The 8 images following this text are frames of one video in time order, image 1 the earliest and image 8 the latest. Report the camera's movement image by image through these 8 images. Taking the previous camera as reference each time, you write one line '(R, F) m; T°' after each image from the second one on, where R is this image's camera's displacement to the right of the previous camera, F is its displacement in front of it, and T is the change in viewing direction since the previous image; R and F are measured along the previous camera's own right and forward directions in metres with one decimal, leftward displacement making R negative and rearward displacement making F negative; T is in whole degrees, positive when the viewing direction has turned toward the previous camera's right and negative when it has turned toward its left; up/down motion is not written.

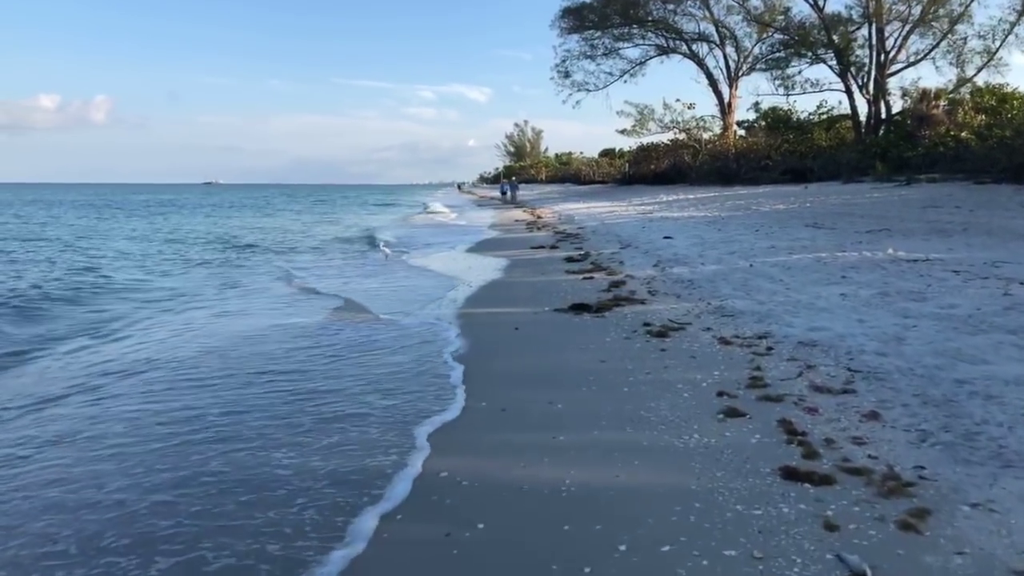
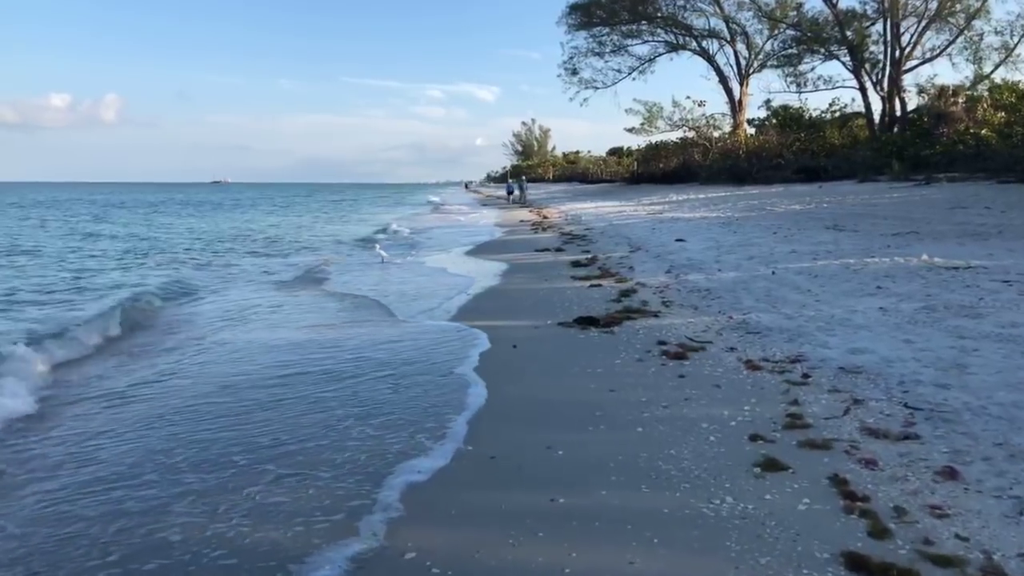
(+0.1, +1.0) m; -1°
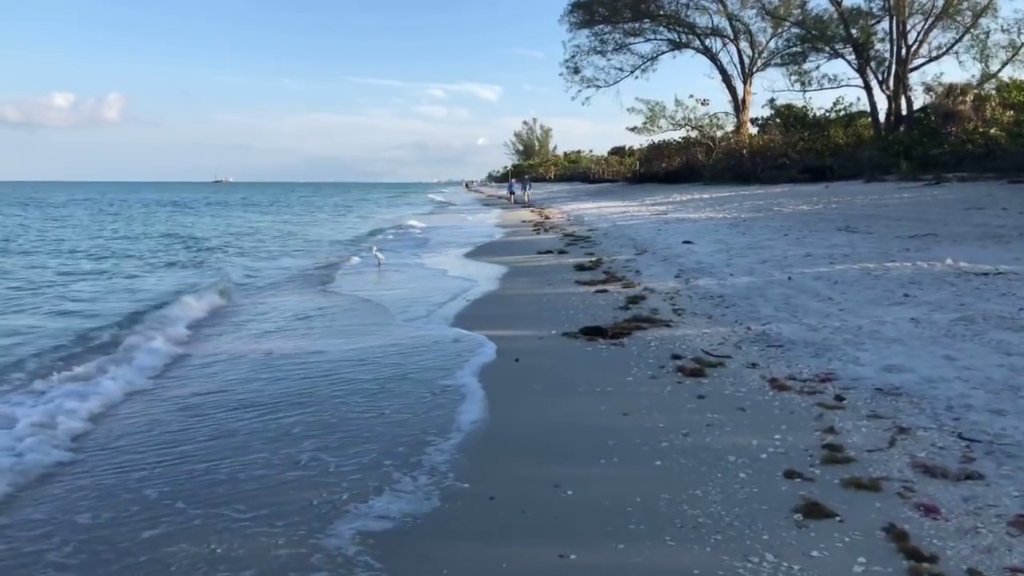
(0.0, +0.6) m; 0°
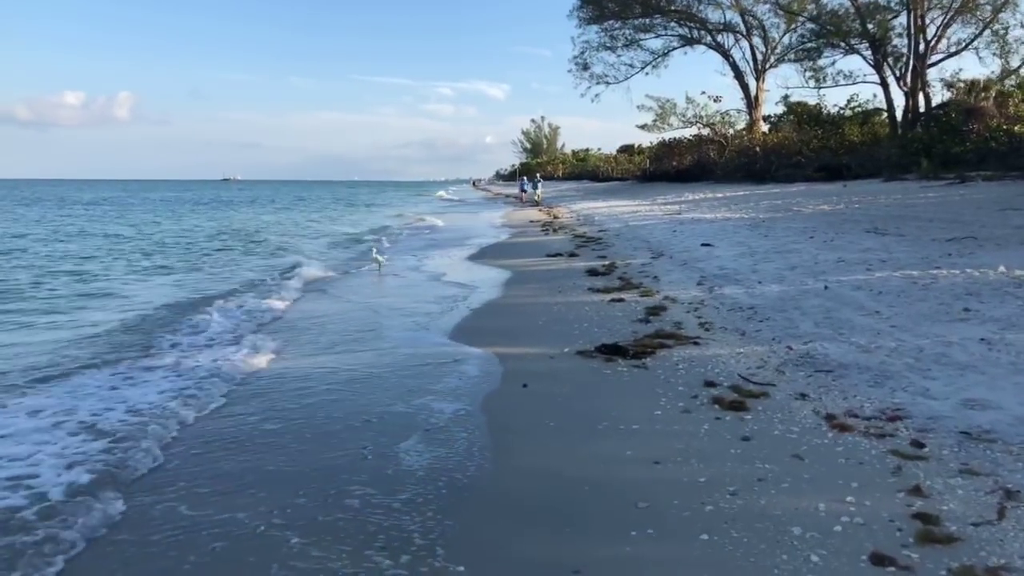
(0.0, +0.9) m; -1°
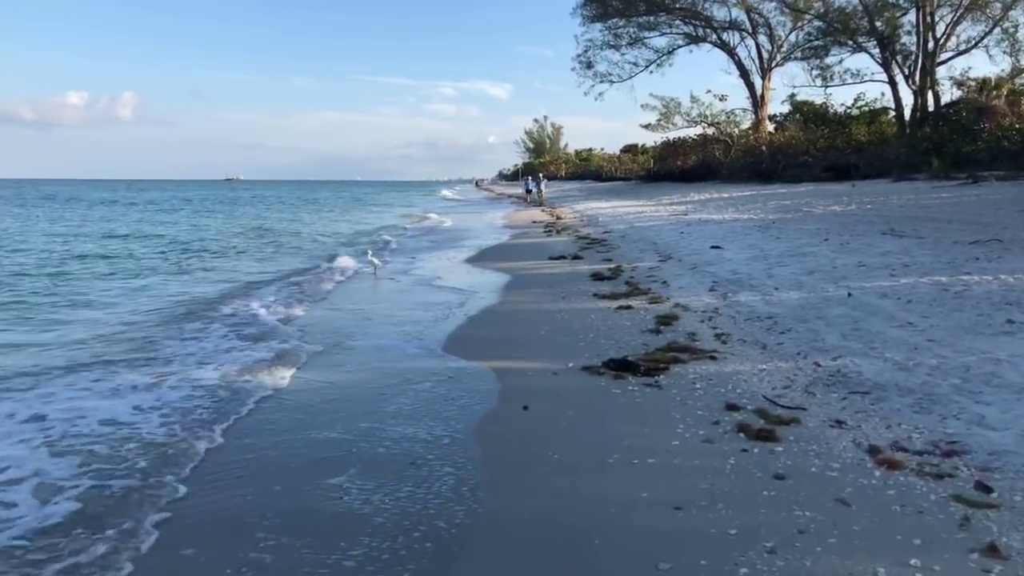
(0.0, +0.6) m; 0°
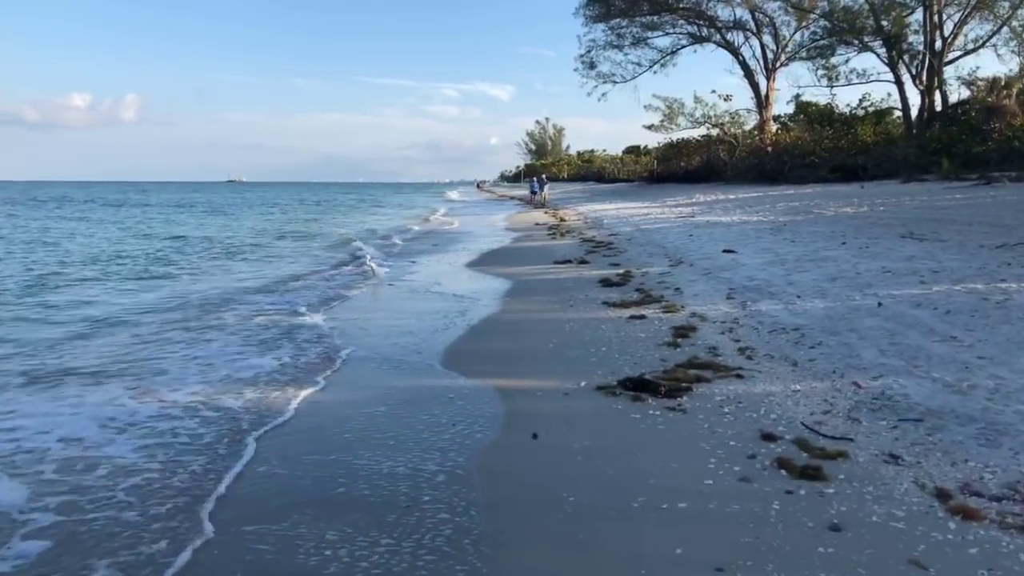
(0.0, +0.6) m; 0°
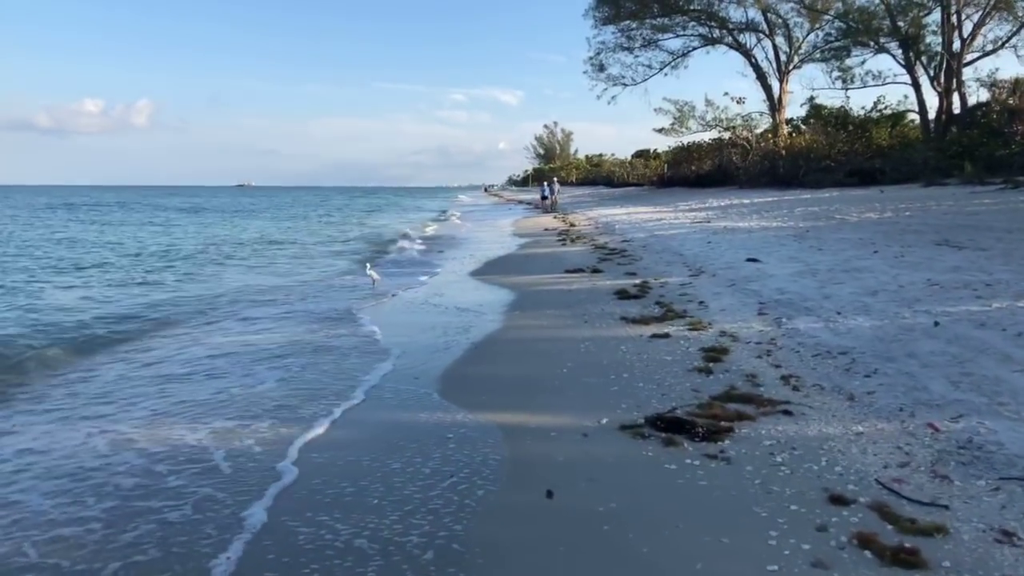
(0.0, +0.9) m; -1°
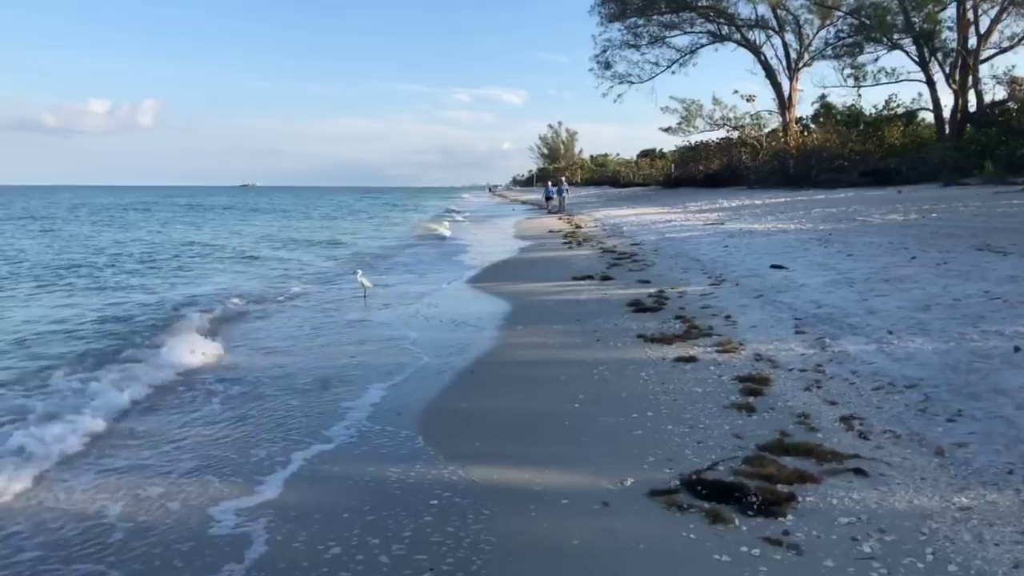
(0.0, +1.1) m; 0°
